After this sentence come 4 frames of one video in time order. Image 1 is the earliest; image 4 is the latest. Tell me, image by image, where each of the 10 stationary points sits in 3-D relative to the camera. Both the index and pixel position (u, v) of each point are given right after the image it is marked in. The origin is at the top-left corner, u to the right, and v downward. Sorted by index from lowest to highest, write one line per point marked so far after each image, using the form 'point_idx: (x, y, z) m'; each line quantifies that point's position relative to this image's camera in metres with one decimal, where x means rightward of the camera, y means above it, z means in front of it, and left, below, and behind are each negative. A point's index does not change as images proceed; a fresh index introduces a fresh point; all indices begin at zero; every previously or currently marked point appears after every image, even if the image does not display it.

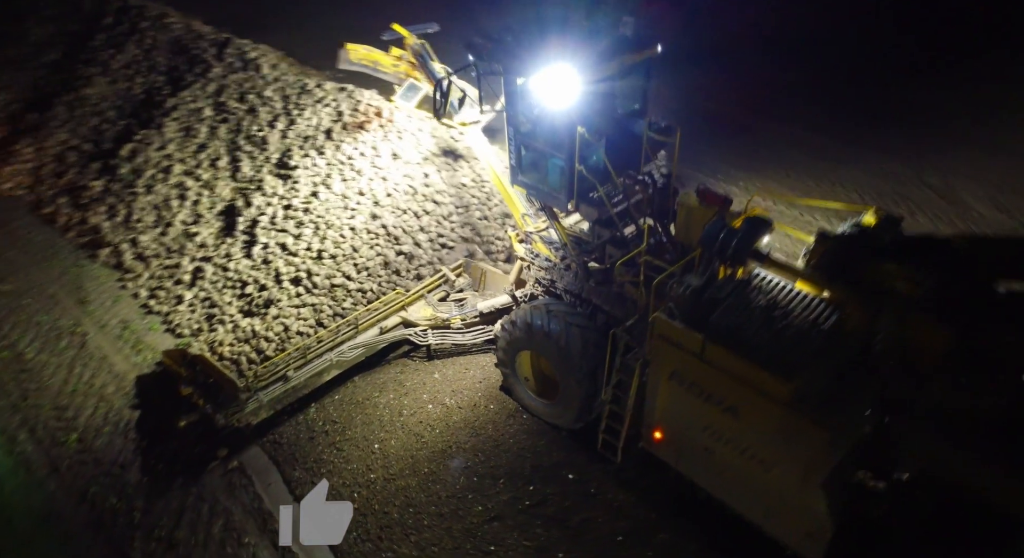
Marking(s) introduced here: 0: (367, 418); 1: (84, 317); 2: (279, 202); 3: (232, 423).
0: (-1.5, -1.4, +6.1) m
1: (-5.8, -0.5, +8.2) m
2: (-3.2, +1.0, +8.3) m
3: (-2.8, -1.4, +6.0) m
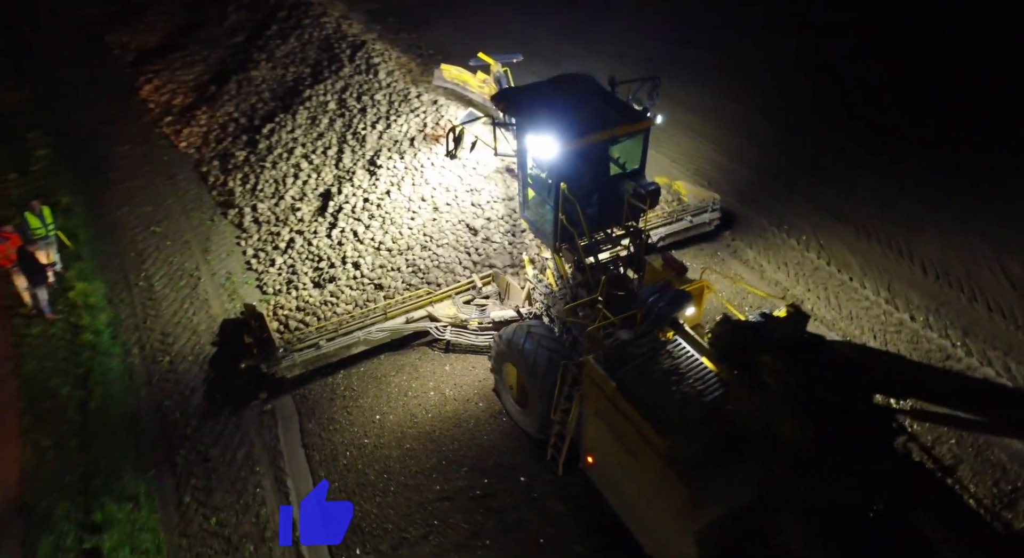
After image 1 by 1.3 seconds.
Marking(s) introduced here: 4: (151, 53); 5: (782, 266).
0: (-1.6, -1.3, +7.2) m
1: (-5.1, +0.3, +10.1) m
2: (-2.4, +1.3, +9.6) m
3: (-2.9, -1.1, +7.3) m
4: (-9.4, +6.0, +16.0) m
5: (+3.7, +0.2, +8.3) m
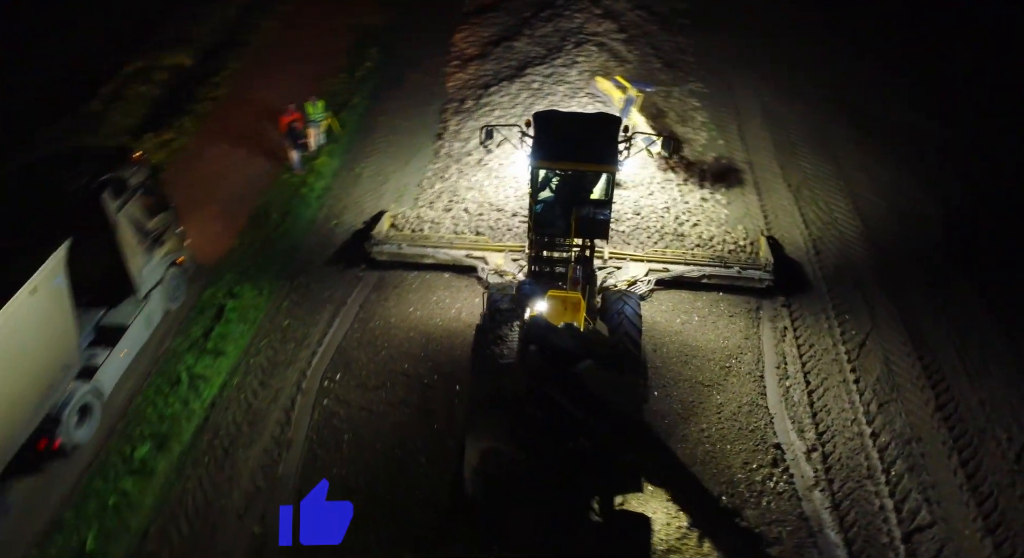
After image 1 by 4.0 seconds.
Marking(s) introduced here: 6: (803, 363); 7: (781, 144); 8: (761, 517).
0: (-1.4, -0.3, +9.6) m
1: (-2.6, +2.4, +13.5) m
2: (-0.2, +2.4, +11.8) m
3: (-2.4, +0.4, +10.2) m
4: (-1.8, +9.0, +20.0) m
5: (+4.0, -0.9, +8.3) m
6: (+3.8, -1.1, +8.0) m
7: (+6.1, +3.1, +13.5) m
8: (+2.6, -2.5, +6.2) m
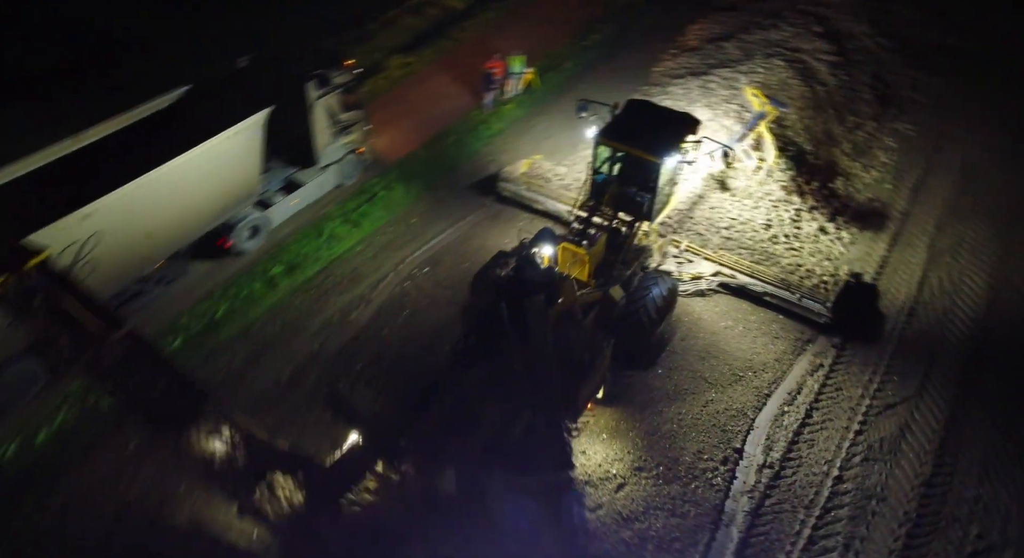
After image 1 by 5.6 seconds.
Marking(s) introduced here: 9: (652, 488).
0: (+0.1, +0.8, +11.2) m
1: (+1.1, +3.7, +15.0) m
2: (+2.8, +2.9, +12.7) m
3: (-0.3, +1.8, +11.9) m
4: (+6.0, +9.5, +20.3) m
5: (+4.4, -1.4, +8.4) m
6: (+4.1, -1.6, +8.1) m
7: (+9.1, +1.5, +12.3) m
8: (+1.9, -2.4, +6.9) m
9: (+1.6, -2.4, +6.9) m
